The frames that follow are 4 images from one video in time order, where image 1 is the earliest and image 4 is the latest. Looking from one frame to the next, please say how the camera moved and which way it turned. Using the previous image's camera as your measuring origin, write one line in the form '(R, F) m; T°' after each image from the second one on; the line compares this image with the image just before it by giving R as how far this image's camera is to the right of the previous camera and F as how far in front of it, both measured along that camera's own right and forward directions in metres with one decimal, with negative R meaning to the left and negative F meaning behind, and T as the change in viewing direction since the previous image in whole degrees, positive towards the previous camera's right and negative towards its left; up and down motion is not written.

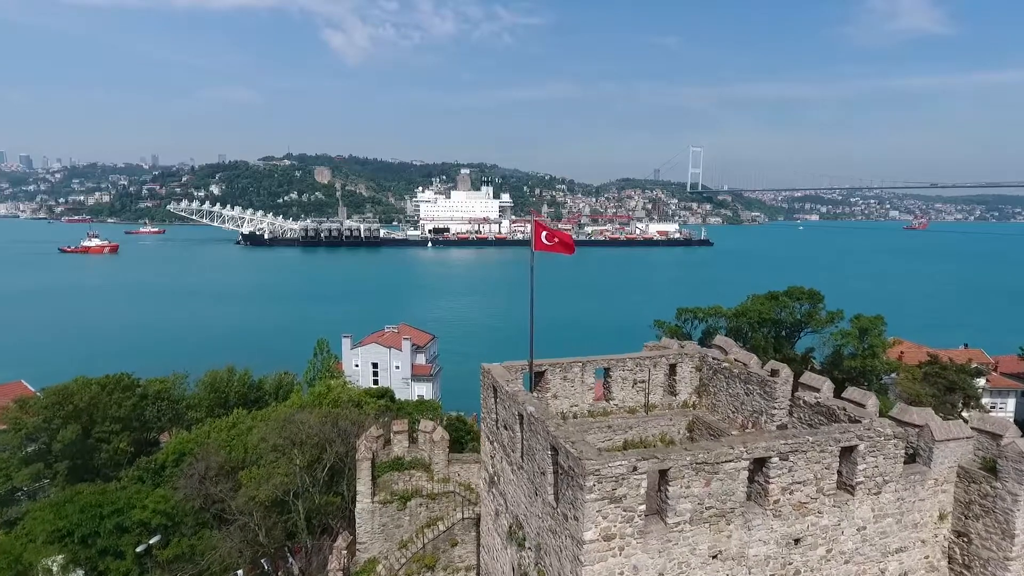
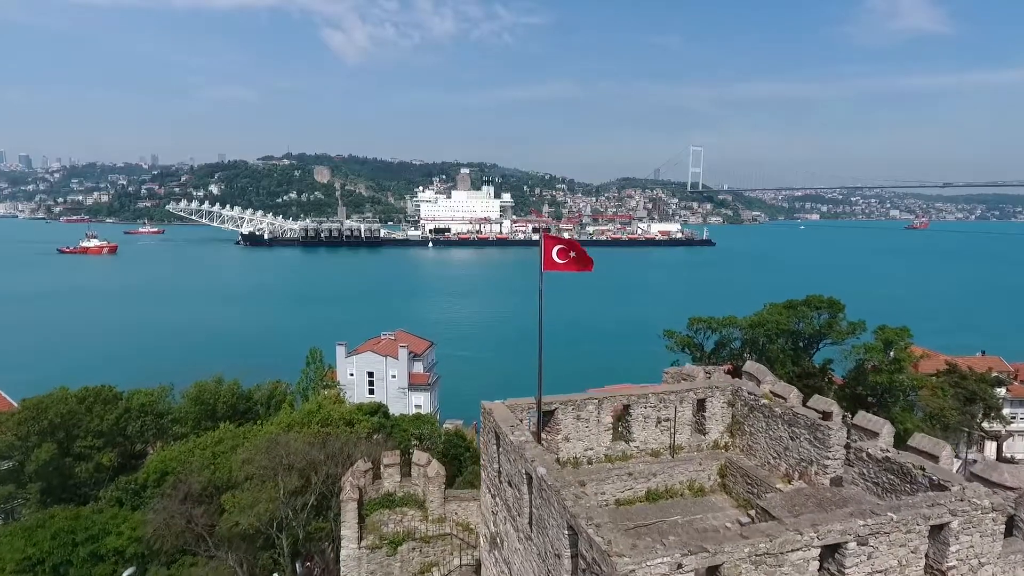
(0.0, +0.4) m; 0°
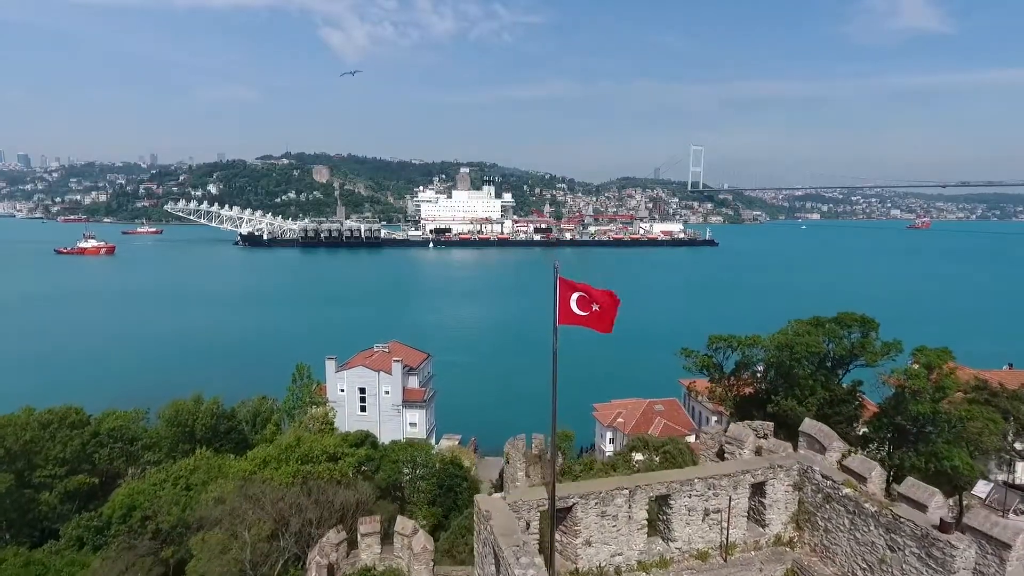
(0.0, +0.7) m; 0°
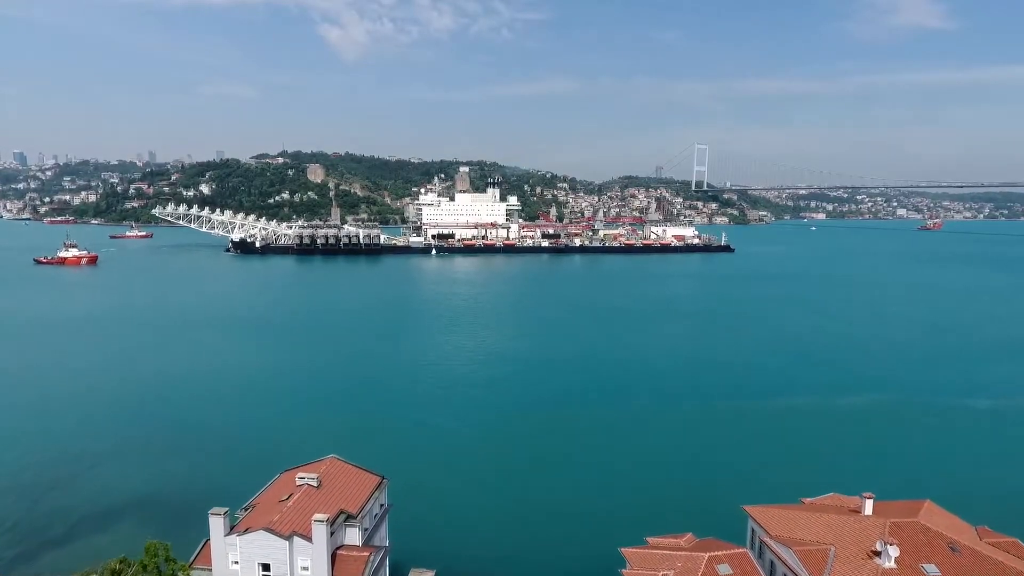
(+0.1, +3.8) m; 0°
